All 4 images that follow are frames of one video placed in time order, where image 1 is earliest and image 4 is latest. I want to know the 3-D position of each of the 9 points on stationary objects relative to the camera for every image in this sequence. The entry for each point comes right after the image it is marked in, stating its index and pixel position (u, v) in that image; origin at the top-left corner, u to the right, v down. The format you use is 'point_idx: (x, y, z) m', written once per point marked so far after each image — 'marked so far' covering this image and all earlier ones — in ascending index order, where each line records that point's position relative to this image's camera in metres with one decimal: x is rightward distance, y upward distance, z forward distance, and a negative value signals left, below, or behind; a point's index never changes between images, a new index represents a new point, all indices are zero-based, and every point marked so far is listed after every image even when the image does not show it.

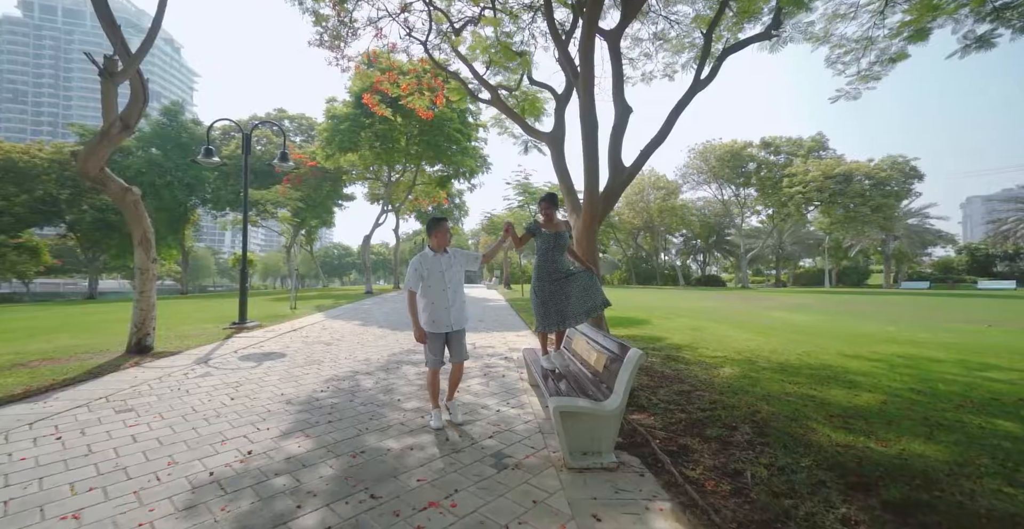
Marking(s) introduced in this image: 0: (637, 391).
0: (+1.4, -1.4, +4.7) m
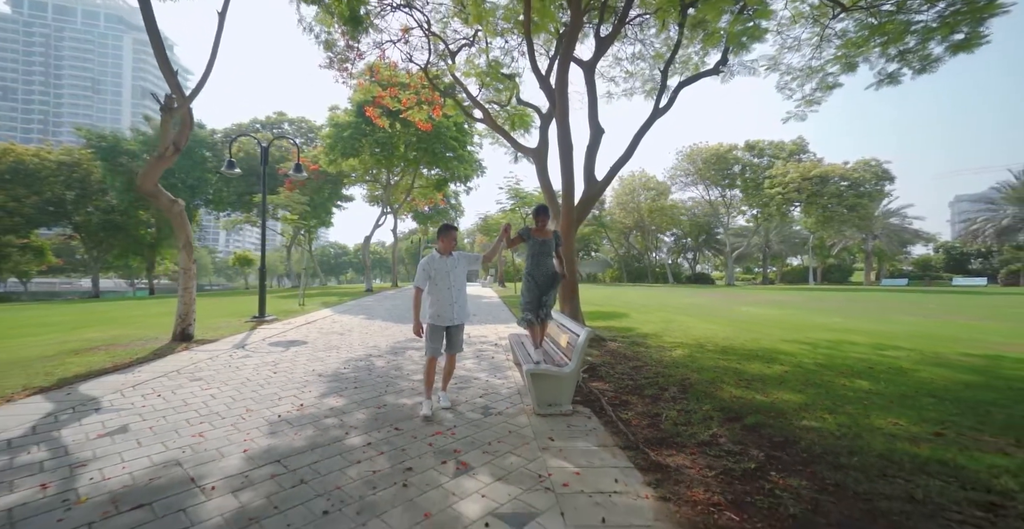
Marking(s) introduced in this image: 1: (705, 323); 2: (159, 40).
0: (+1.2, -1.4, +5.9) m
1: (+4.9, -1.5, +10.5) m
2: (-5.4, +3.5, +6.4) m
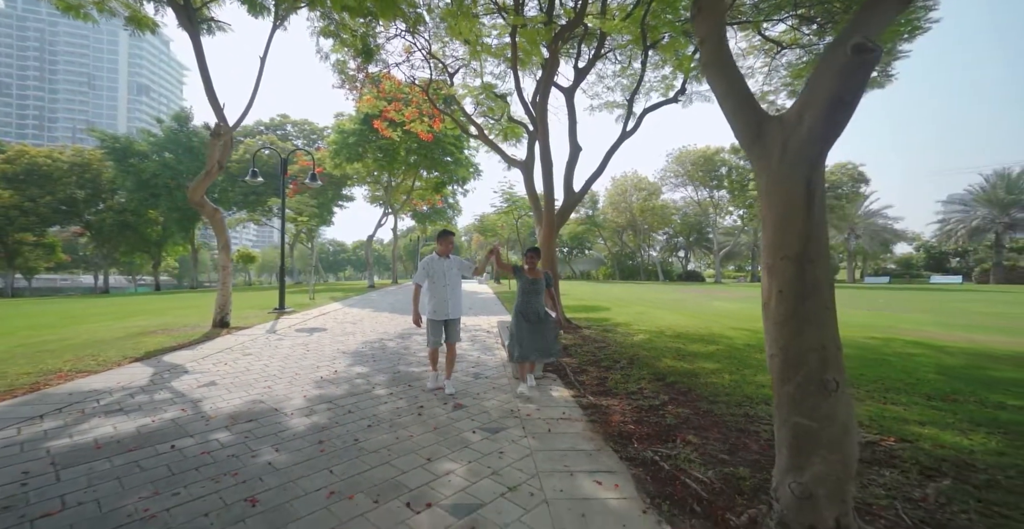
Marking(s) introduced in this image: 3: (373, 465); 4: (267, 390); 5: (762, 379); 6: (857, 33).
0: (+1.0, -1.4, +7.2) m
1: (+4.6, -1.4, +11.8) m
2: (-5.6, +3.5, +7.7) m
3: (-1.0, -1.5, +3.0) m
4: (-2.7, -1.4, +4.7) m
5: (+2.9, -1.3, +4.8) m
6: (+1.6, +1.1, +1.9) m
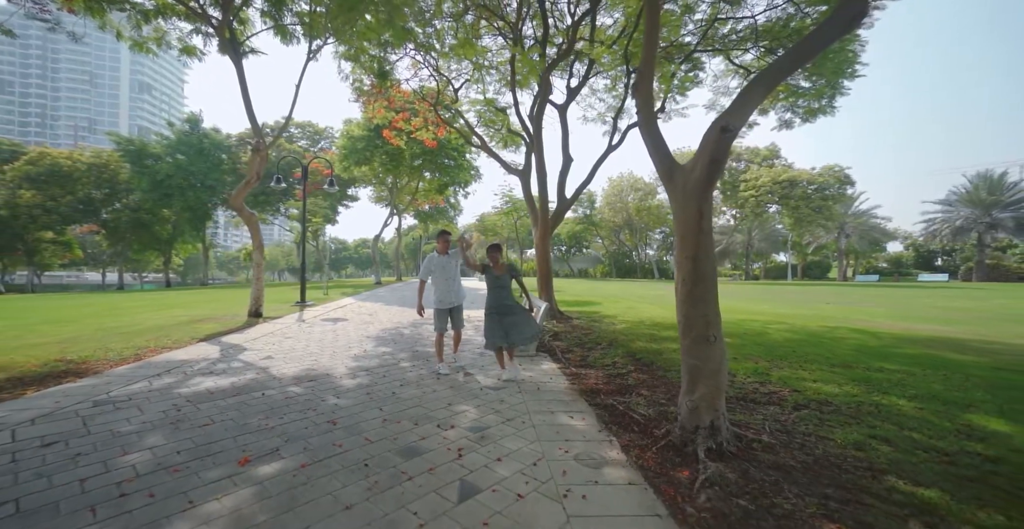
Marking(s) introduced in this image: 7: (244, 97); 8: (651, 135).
0: (+1.0, -1.4, +8.4) m
1: (+4.6, -1.4, +13.0) m
2: (-5.6, +3.5, +8.8) m
3: (-1.0, -1.4, +4.2) m
4: (-2.8, -1.4, +5.8) m
5: (+2.9, -1.3, +6.0) m
6: (+1.6, +1.1, +3.1) m
7: (-5.8, +3.6, +8.8) m
8: (+1.2, +1.1, +3.6) m
